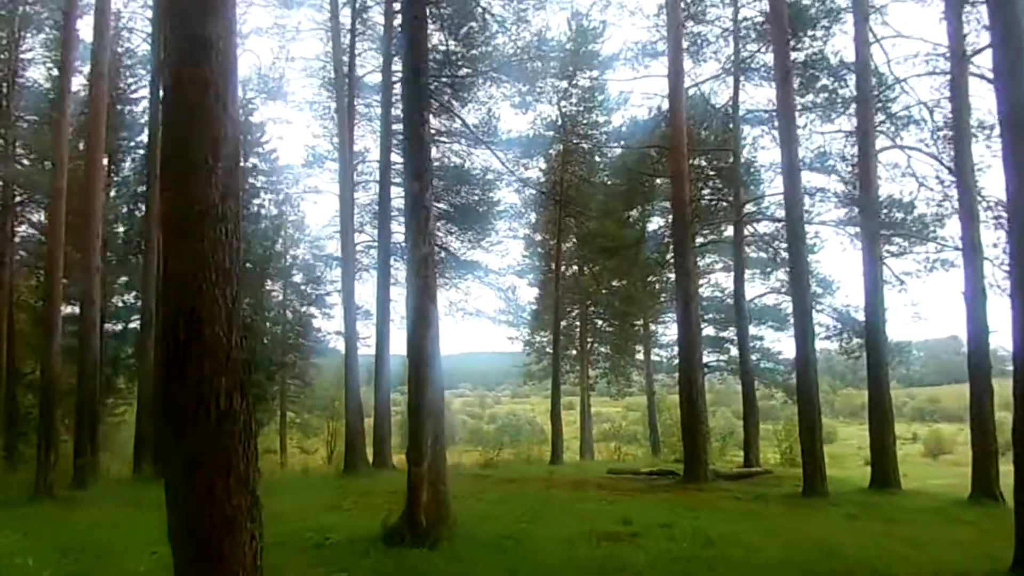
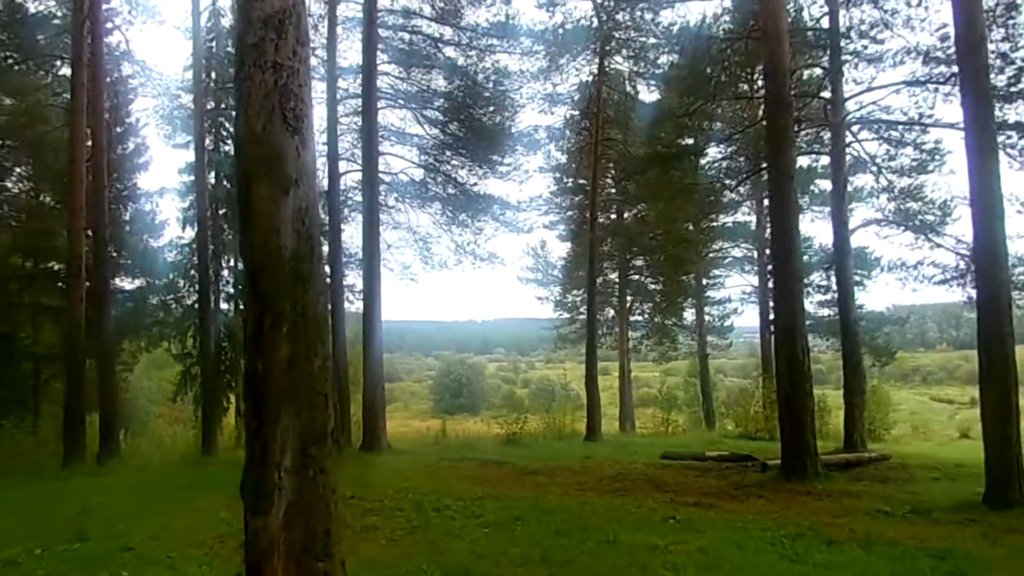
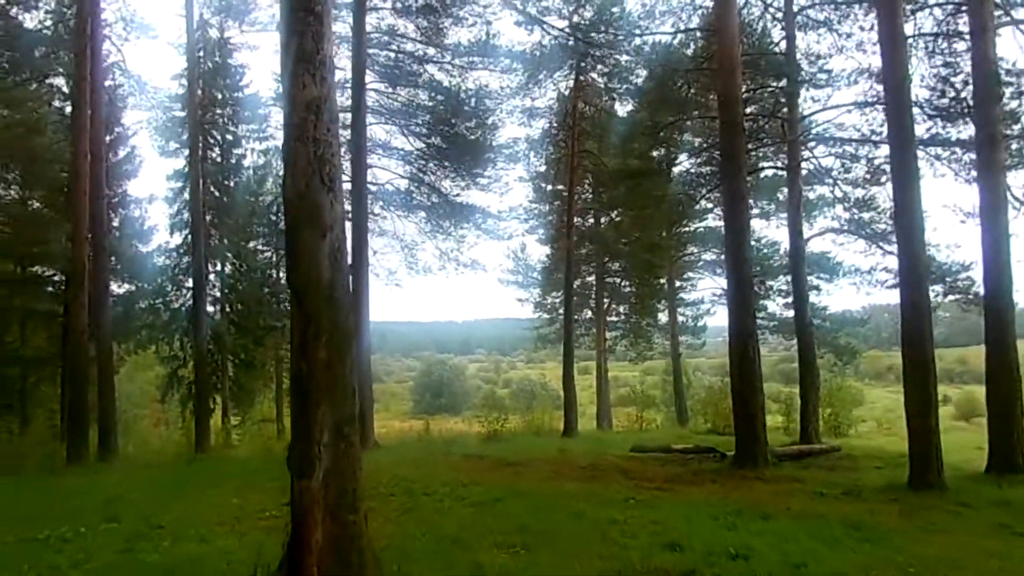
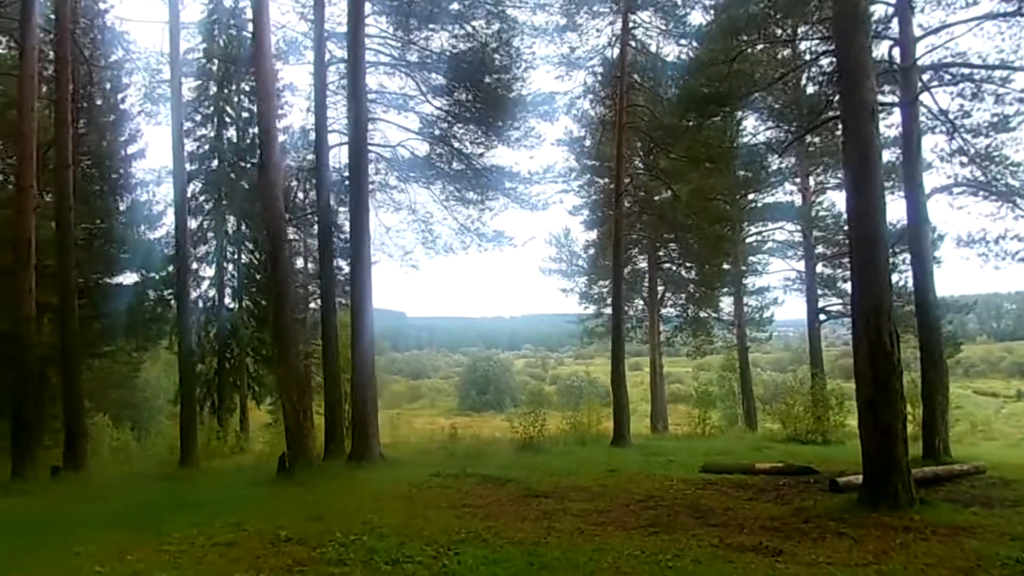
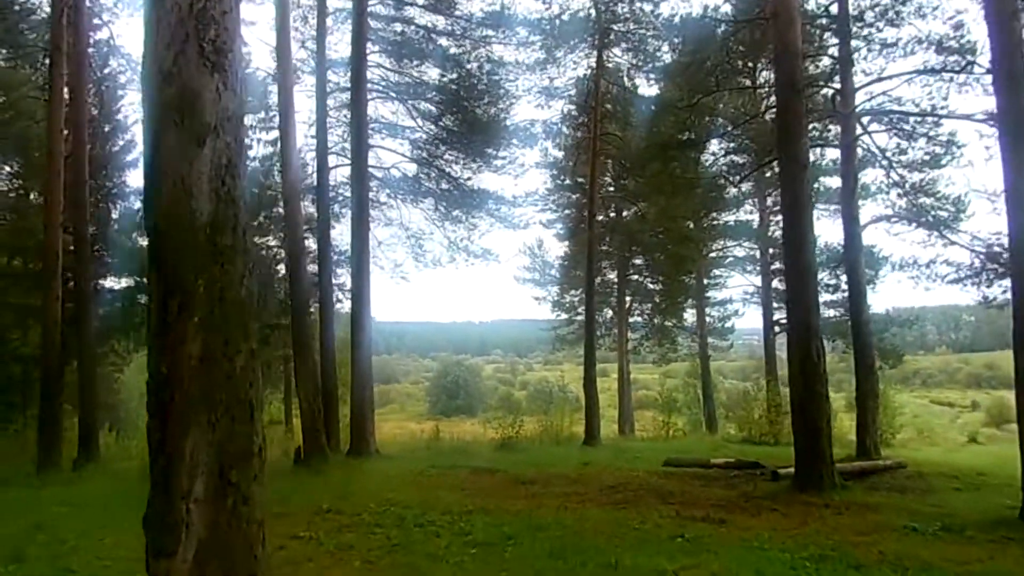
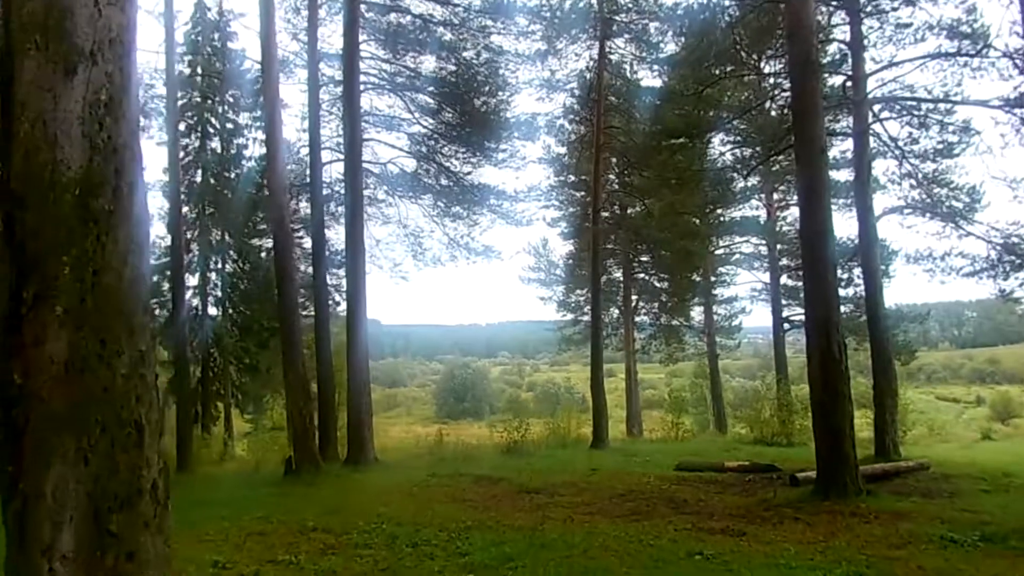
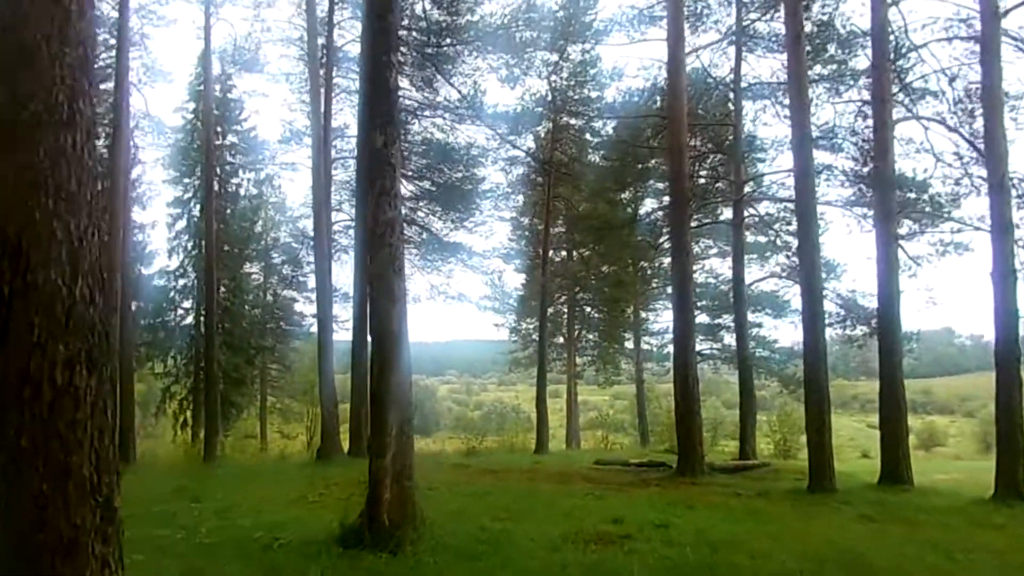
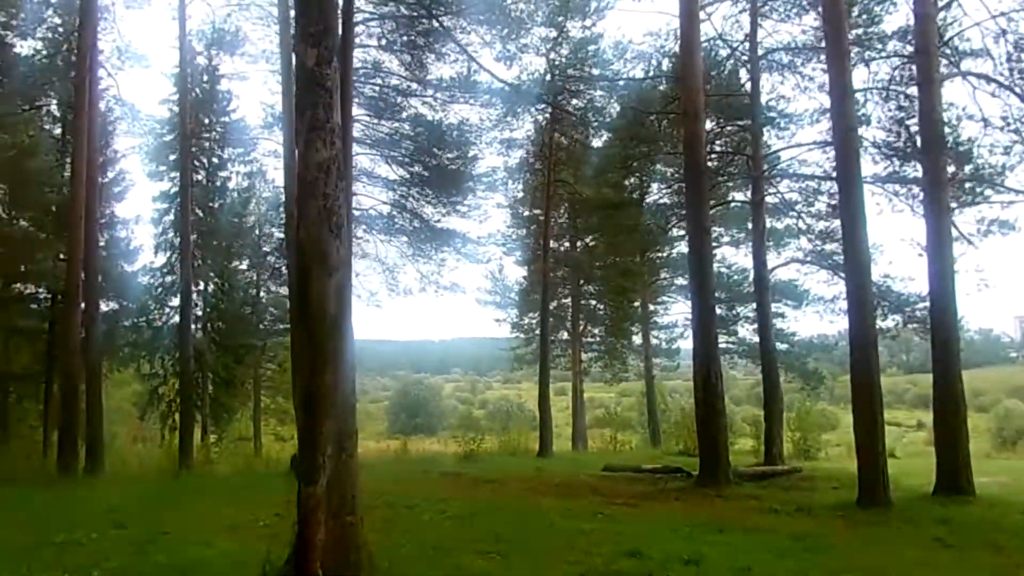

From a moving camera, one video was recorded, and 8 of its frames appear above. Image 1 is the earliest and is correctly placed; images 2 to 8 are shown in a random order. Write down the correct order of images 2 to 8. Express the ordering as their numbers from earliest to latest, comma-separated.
7, 8, 3, 2, 5, 6, 4
